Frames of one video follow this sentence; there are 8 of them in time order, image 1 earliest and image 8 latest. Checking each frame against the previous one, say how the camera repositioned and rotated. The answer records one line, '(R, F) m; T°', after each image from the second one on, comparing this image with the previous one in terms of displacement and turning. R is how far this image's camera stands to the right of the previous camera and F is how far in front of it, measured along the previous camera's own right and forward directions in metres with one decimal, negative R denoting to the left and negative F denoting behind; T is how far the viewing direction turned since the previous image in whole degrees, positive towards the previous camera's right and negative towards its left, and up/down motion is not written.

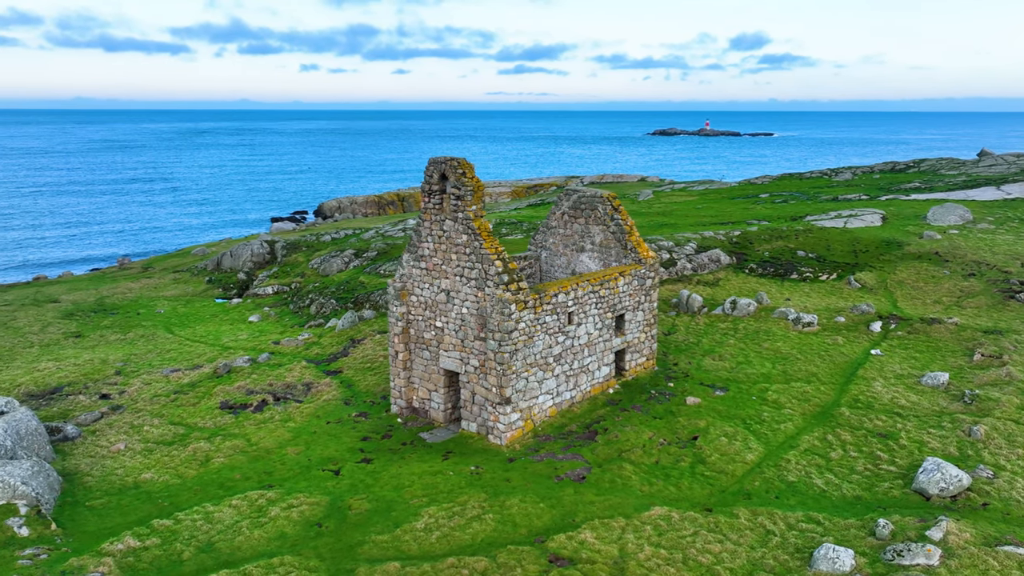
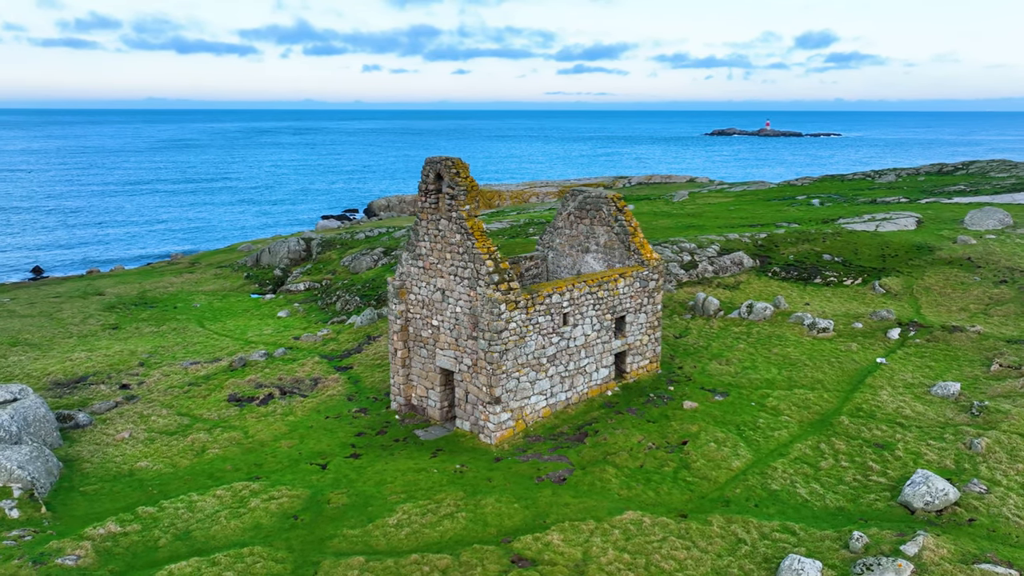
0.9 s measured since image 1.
(+1.3, +0.1) m; -3°
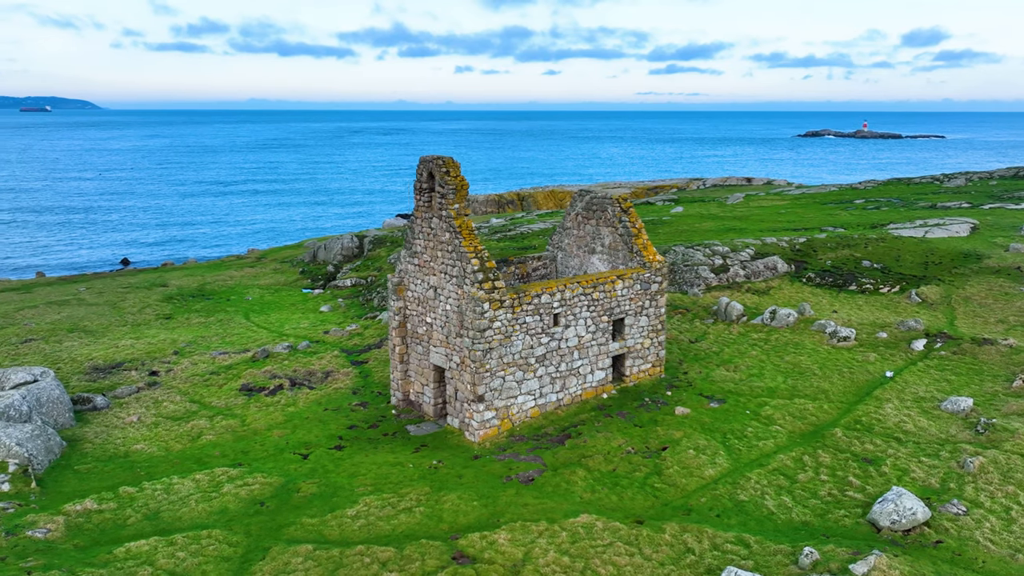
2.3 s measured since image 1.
(+1.9, +0.1) m; -5°
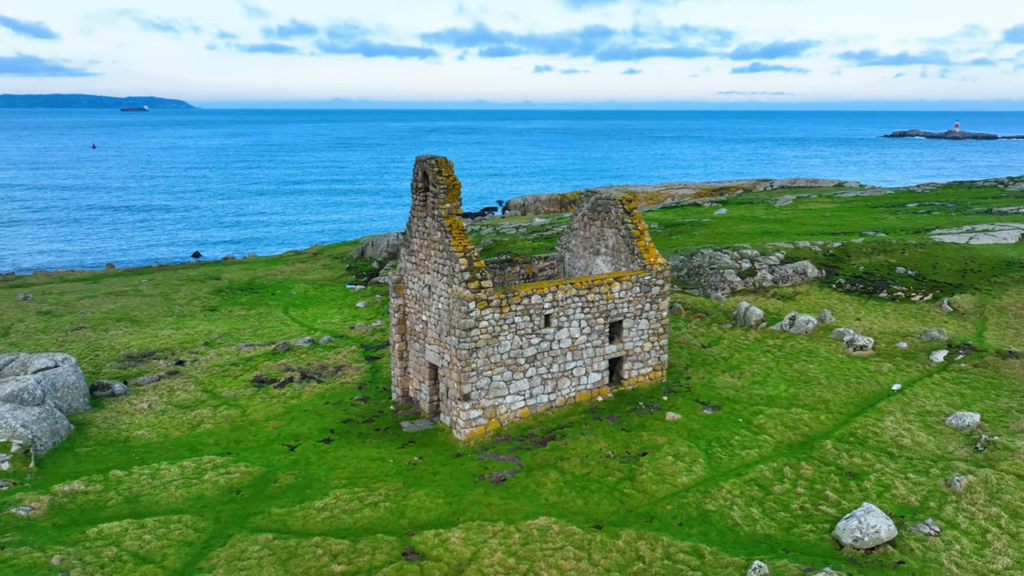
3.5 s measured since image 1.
(+1.7, +0.1) m; -4°
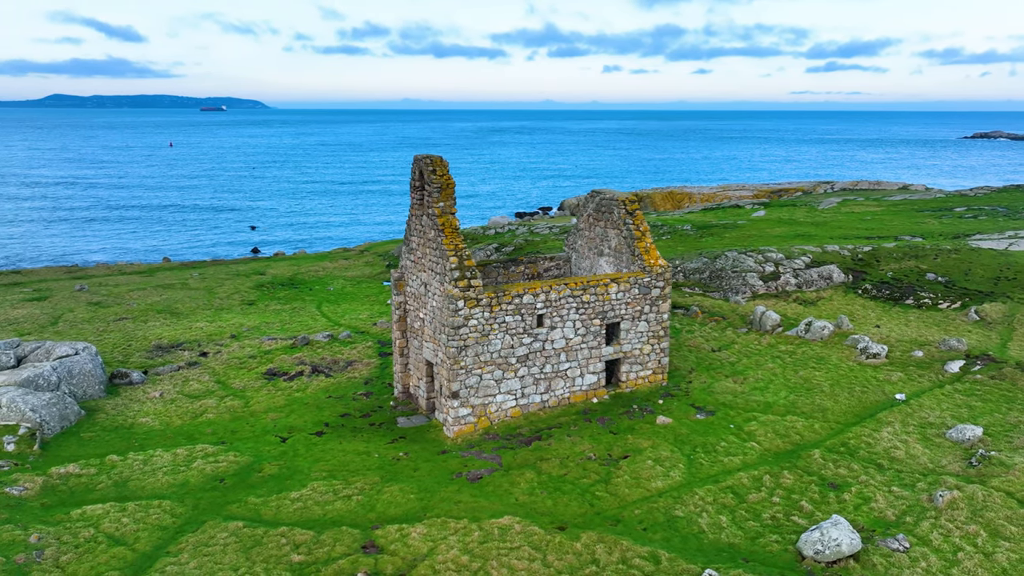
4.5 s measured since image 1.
(+1.5, 0.0) m; -4°
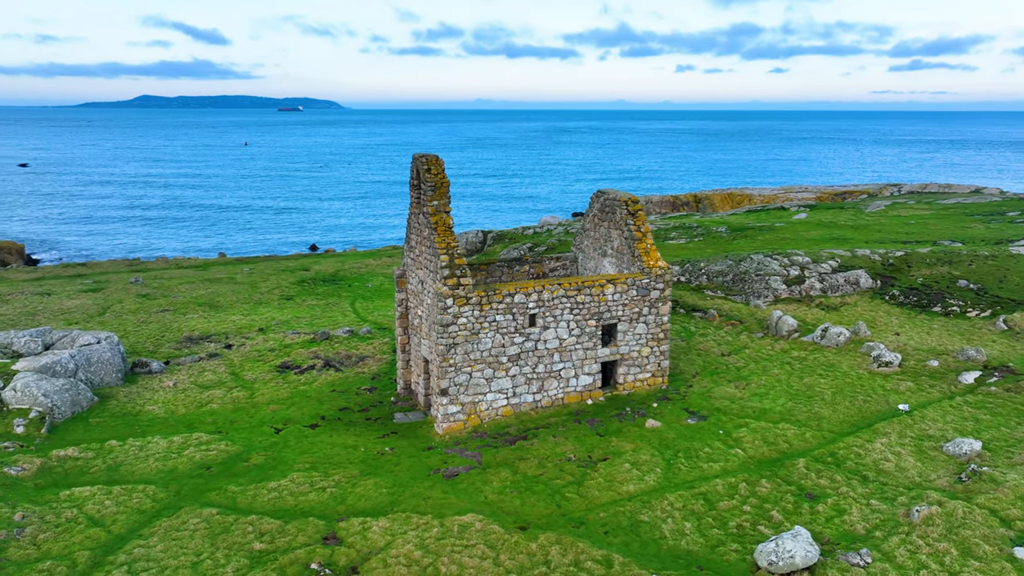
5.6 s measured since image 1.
(+1.6, 0.0) m; -4°
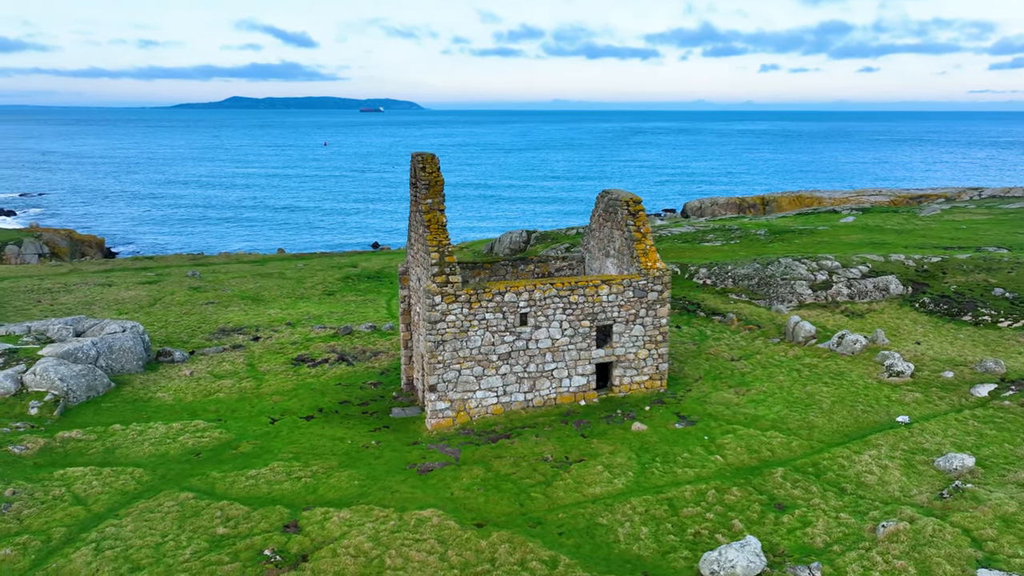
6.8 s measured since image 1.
(+1.7, 0.0) m; -4°
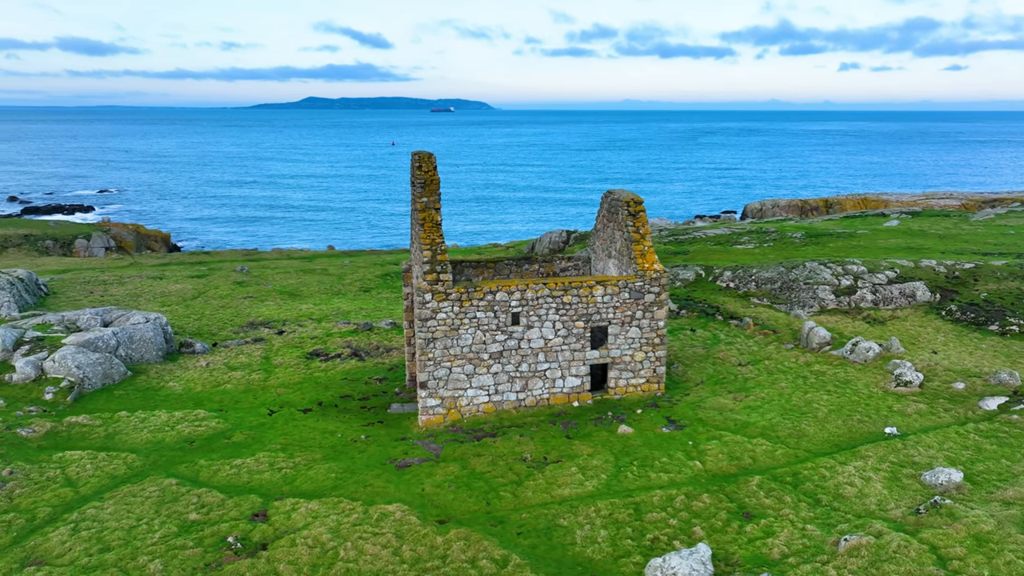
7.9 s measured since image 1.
(+1.6, -0.1) m; -4°
